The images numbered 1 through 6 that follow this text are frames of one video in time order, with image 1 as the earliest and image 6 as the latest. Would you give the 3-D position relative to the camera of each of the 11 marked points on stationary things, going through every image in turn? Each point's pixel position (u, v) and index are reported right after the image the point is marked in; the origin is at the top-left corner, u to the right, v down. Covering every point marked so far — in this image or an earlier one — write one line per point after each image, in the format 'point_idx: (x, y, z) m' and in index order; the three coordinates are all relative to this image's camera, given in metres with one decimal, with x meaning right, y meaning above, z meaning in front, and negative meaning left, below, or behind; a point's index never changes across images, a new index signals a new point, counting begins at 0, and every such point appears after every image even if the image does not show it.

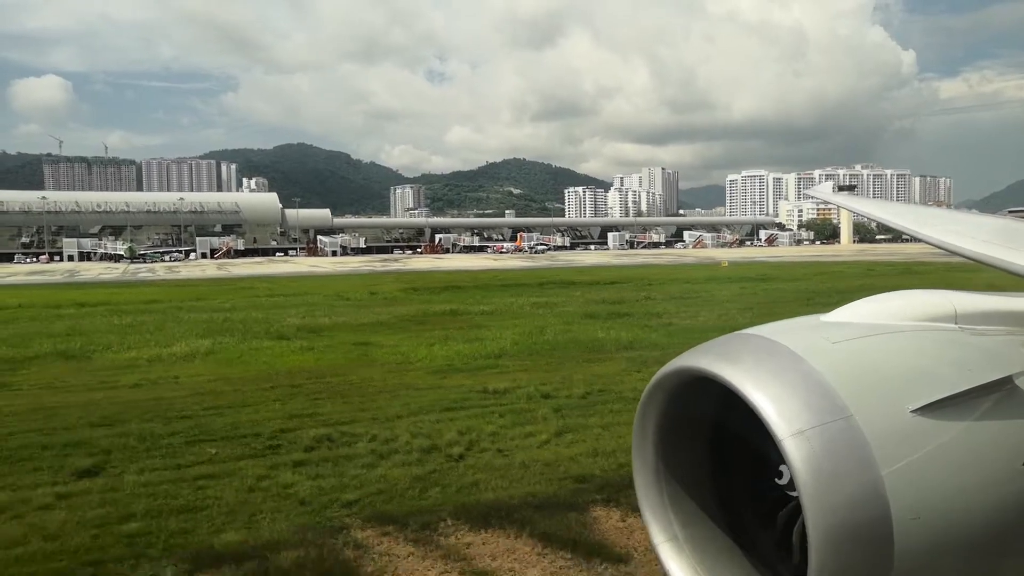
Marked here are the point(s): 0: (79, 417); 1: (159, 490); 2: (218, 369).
0: (-6.0, -1.8, +10.2) m
1: (-3.4, -1.9, +7.0) m
2: (-5.8, -1.6, +14.3) m
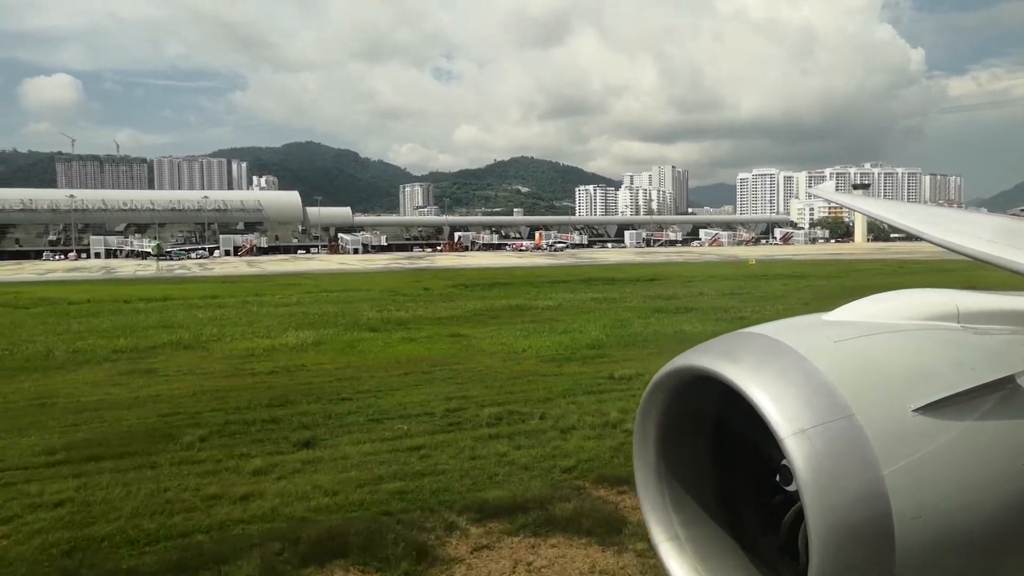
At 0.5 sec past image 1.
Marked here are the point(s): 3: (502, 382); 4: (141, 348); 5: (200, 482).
0: (-3.9, -1.7, +11.1) m
1: (-1.4, -1.8, +7.8) m
2: (-3.7, -1.4, +15.1) m
3: (-0.2, -1.6, +12.2) m
4: (-8.4, -1.4, +16.3) m
5: (-3.0, -1.9, +7.1) m
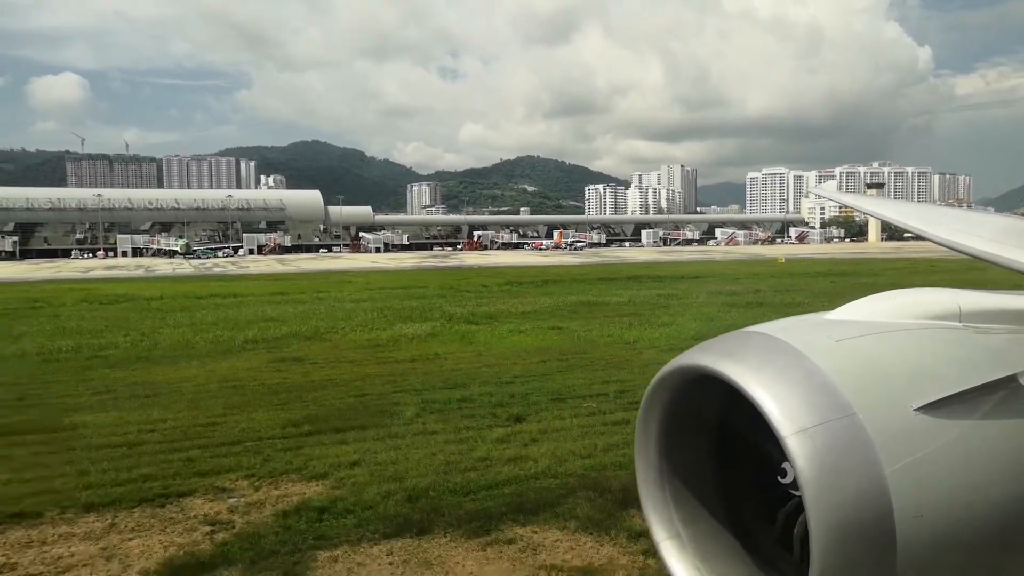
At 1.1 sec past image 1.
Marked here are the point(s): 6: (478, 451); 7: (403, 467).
0: (-1.5, -1.5, +12.1) m
1: (+1.1, -1.7, +8.8) m
2: (-1.2, -1.3, +16.1) m
3: (+2.3, -1.4, +13.1) m
4: (-5.9, -1.2, +17.3) m
5: (-0.6, -1.7, +8.0) m
6: (-0.3, -1.7, +7.8) m
7: (-1.0, -1.8, +7.3) m
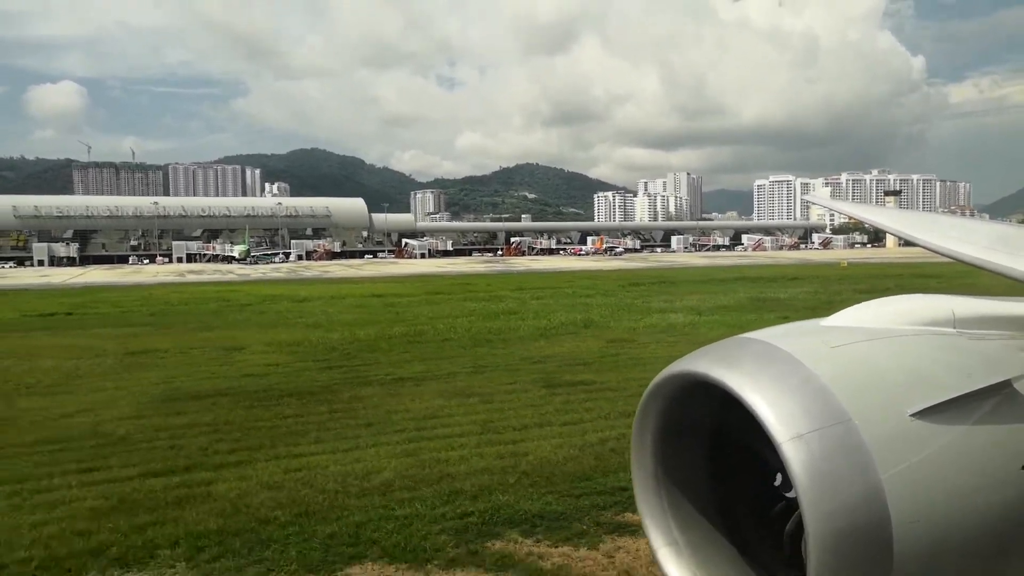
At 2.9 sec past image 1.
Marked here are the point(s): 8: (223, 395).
0: (+5.4, -1.3, +14.7) m
1: (+7.9, -1.4, +11.4) m
2: (+5.7, -1.1, +18.7) m
3: (+9.1, -1.2, +15.7) m
4: (+0.9, -1.1, +20.0) m
5: (+6.2, -1.5, +10.6) m
6: (+6.5, -1.5, +10.4) m
7: (+5.8, -1.5, +9.9) m
8: (-4.3, -1.6, +11.3) m
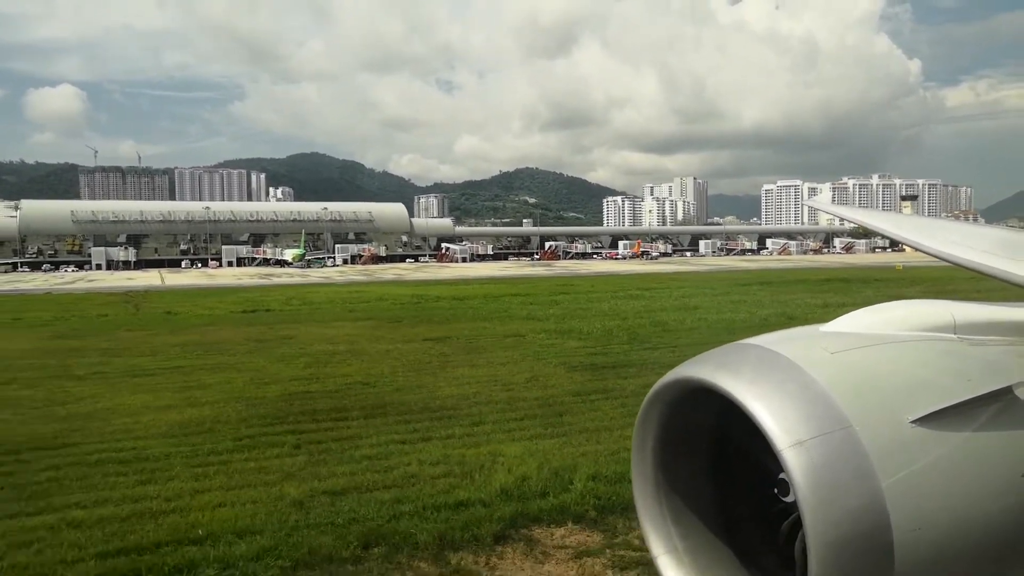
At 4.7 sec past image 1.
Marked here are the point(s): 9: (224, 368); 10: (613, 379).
0: (+11.8, -1.2, +17.1) m
1: (+14.3, -1.3, +13.8) m
2: (+12.2, -1.0, +21.2) m
3: (+15.6, -1.1, +18.1) m
4: (+7.4, -1.0, +22.5) m
5: (+12.7, -1.3, +13.1) m
6: (+12.9, -1.3, +12.9) m
7: (+12.2, -1.4, +12.4) m
8: (+2.1, -1.5, +13.9) m
9: (-5.6, -1.6, +14.6) m
10: (+1.7, -1.5, +12.4) m
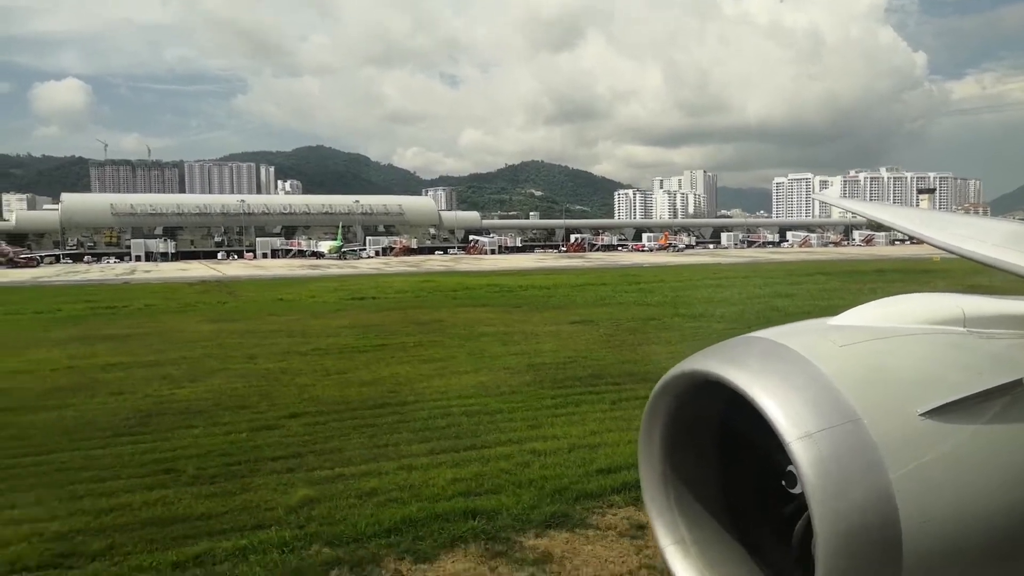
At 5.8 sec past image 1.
0: (+15.7, -0.9, +18.4) m
1: (+18.2, -1.0, +15.1) m
2: (+16.1, -0.6, +22.5) m
3: (+19.5, -0.8, +19.3) m
4: (+11.4, -0.6, +23.8) m
5: (+16.5, -1.0, +14.4) m
6: (+16.7, -1.0, +14.1) m
7: (+16.0, -1.1, +13.6) m
8: (+6.0, -1.2, +15.3) m
9: (-1.8, -1.3, +16.1) m
10: (+5.5, -1.2, +13.8) m
